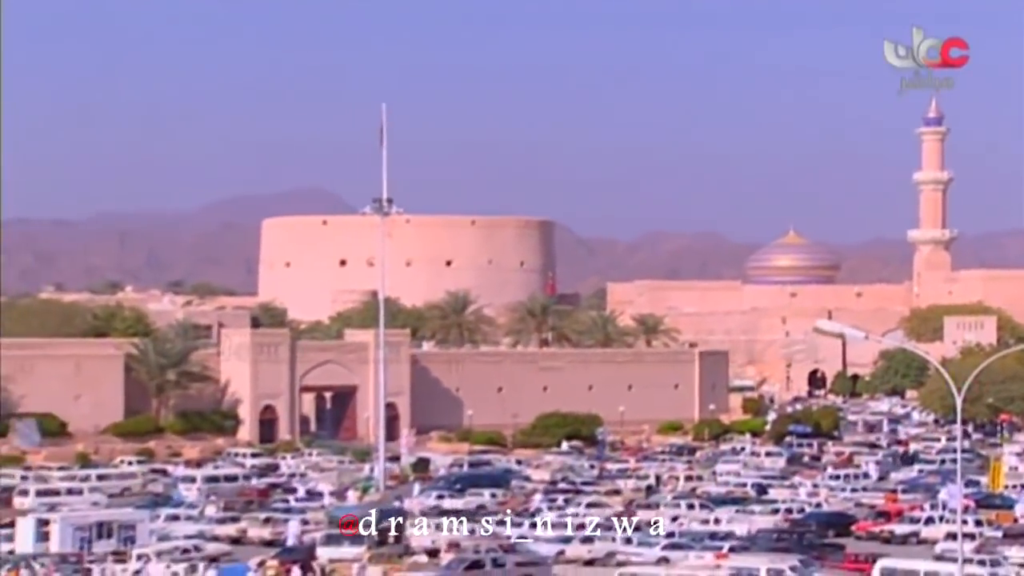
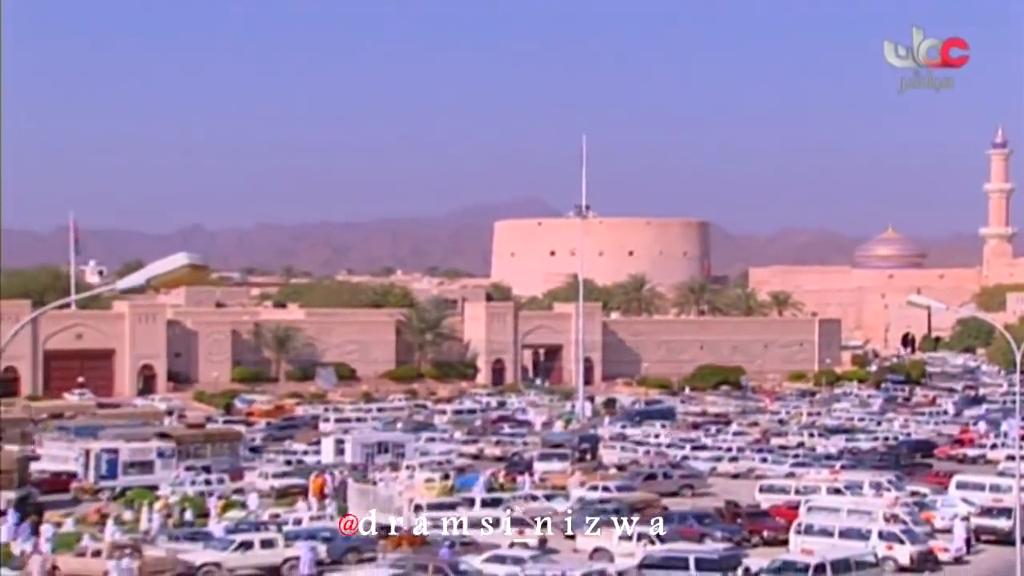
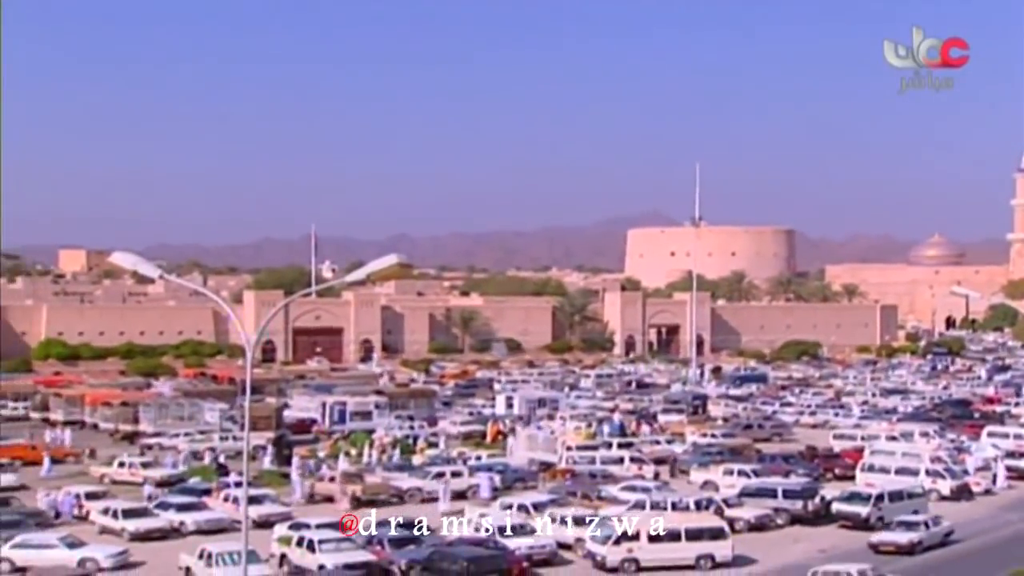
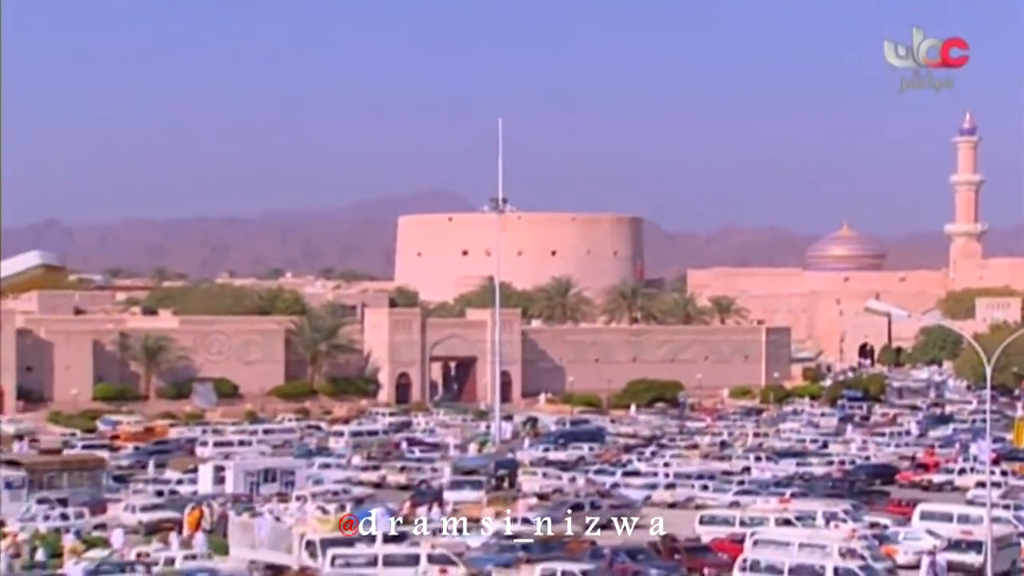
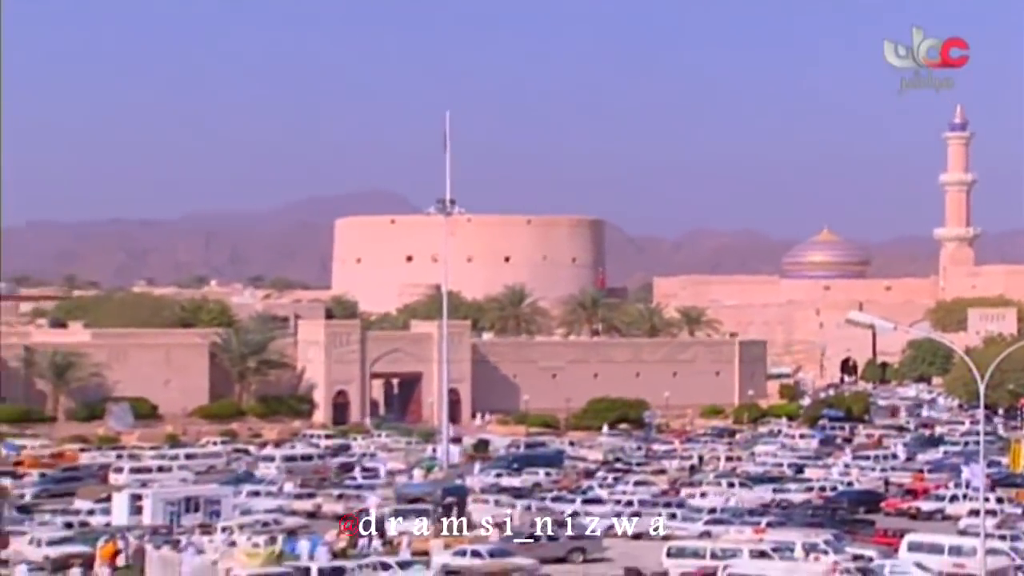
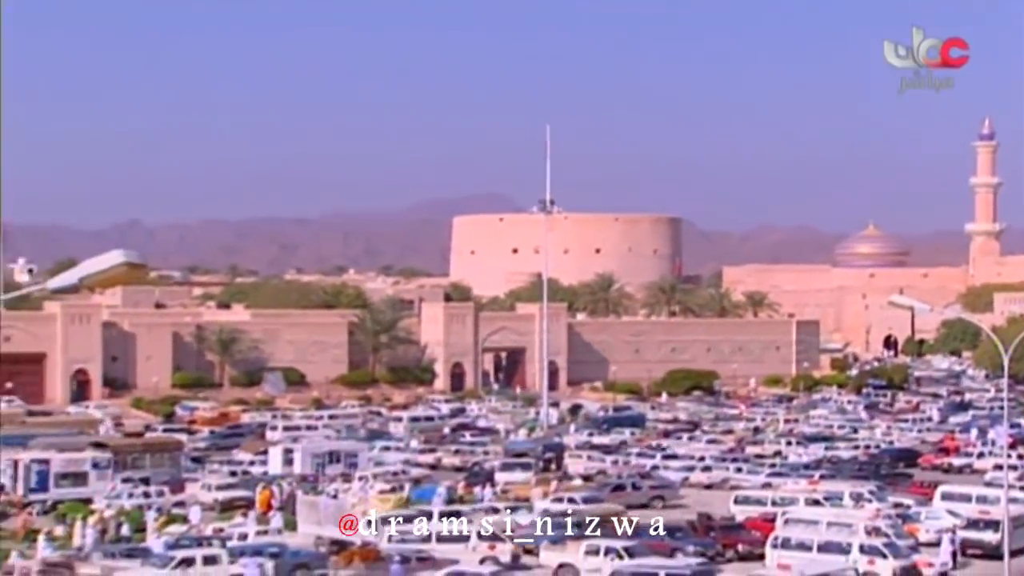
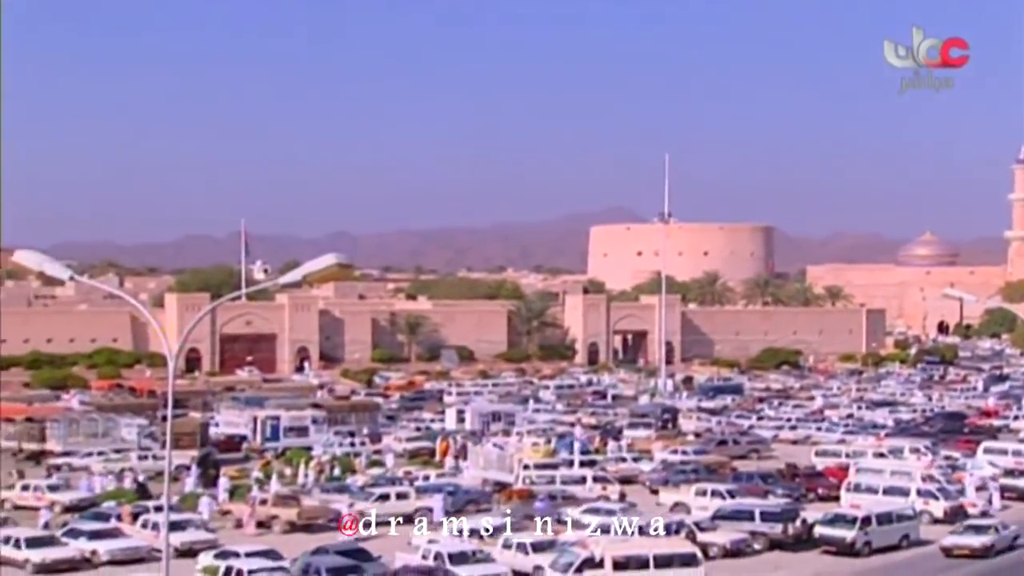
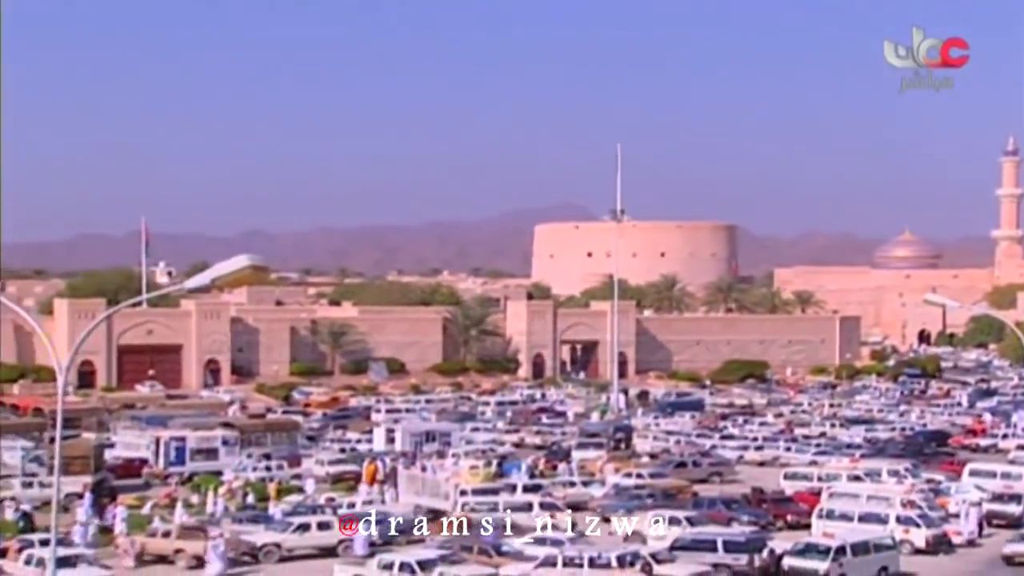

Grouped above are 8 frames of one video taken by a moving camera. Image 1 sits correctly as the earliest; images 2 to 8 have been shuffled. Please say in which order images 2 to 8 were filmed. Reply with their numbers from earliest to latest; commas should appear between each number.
5, 4, 6, 2, 8, 7, 3
